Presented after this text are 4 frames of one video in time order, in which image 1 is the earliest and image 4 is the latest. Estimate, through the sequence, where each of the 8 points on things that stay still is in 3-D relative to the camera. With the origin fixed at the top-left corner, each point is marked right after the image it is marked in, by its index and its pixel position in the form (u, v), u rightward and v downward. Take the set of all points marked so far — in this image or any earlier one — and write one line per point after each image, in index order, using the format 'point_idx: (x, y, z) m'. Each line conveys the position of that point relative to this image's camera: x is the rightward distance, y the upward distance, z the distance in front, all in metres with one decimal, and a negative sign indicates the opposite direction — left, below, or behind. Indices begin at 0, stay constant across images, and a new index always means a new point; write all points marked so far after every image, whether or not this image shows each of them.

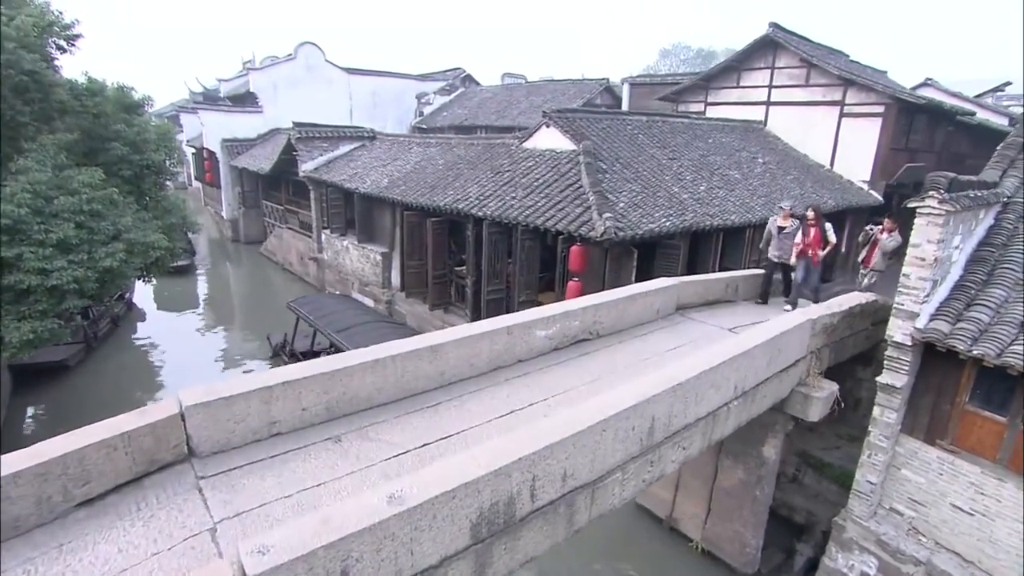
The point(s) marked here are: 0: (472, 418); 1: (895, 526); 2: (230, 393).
0: (-0.3, -1.0, +4.3) m
1: (+4.0, -2.5, +6.1) m
2: (-1.8, -0.7, +3.7) m
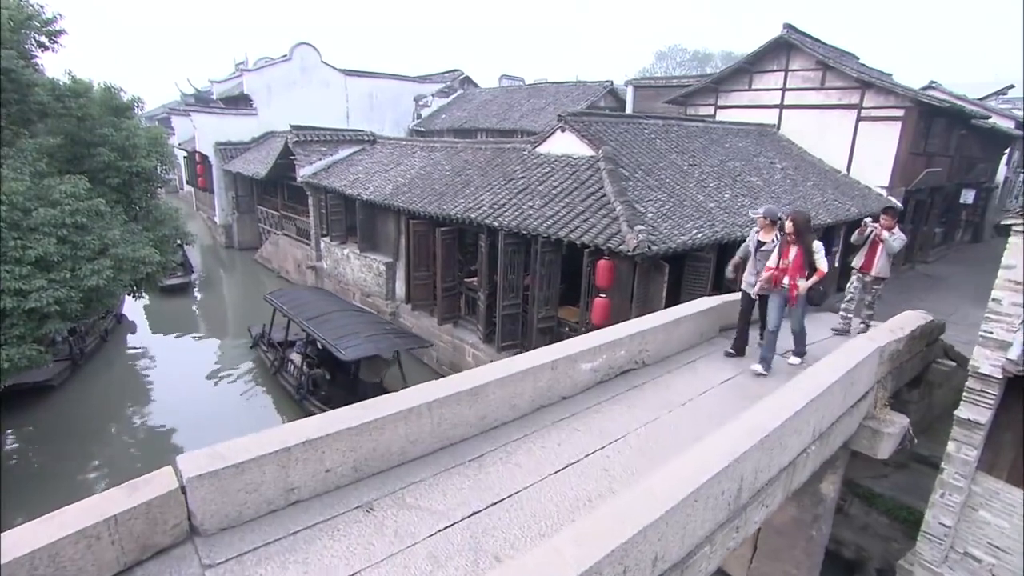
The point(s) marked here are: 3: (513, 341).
0: (+0.1, -1.2, +3.7) m
1: (+4.3, -2.7, +5.5) m
2: (-1.4, -0.9, +3.0) m
3: (0.0, -0.9, +9.8) m
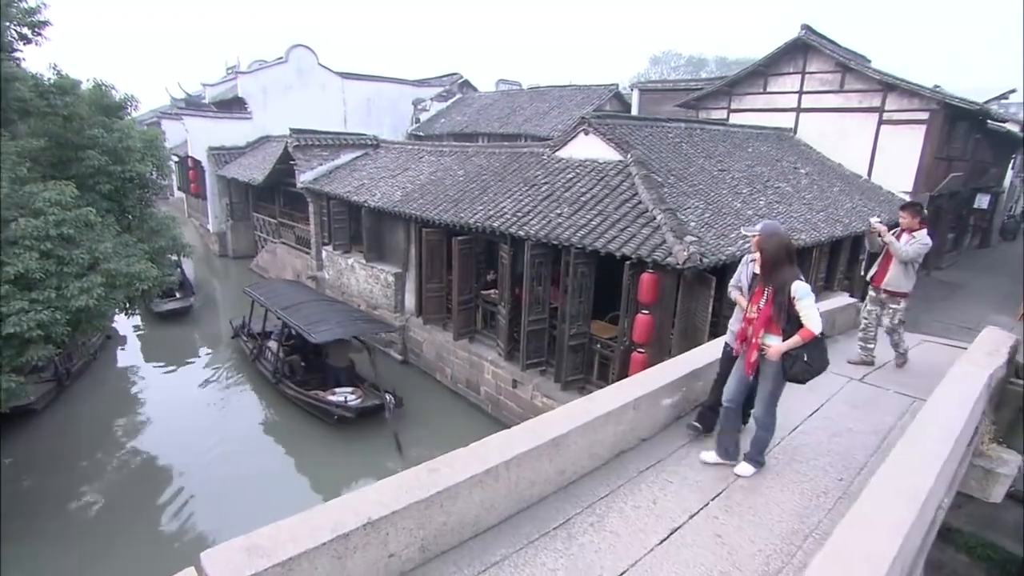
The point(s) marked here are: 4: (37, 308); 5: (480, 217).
0: (+0.6, -1.3, +3.0) m
1: (+4.8, -2.8, +4.9) m
2: (-0.9, -1.0, +2.3) m
3: (+0.4, -1.1, +9.1) m
4: (-4.7, -0.2, +5.8) m
5: (-0.5, +1.1, +9.6) m
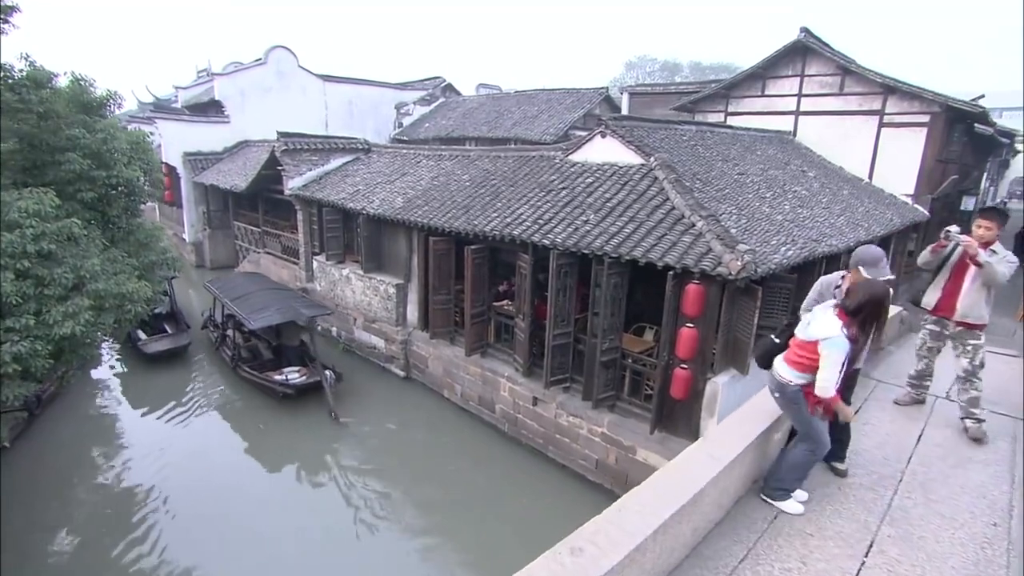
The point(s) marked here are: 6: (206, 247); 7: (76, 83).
0: (+1.2, -1.5, +2.4) m
1: (+5.3, -2.9, +4.5) m
2: (-0.2, -1.1, +1.7) m
3: (+0.7, -1.3, +8.6) m
4: (-4.2, -0.4, +5.0) m
5: (-0.2, +1.0, +9.0) m
6: (-10.2, +1.3, +19.5) m
7: (-5.0, +2.4, +6.7) m
